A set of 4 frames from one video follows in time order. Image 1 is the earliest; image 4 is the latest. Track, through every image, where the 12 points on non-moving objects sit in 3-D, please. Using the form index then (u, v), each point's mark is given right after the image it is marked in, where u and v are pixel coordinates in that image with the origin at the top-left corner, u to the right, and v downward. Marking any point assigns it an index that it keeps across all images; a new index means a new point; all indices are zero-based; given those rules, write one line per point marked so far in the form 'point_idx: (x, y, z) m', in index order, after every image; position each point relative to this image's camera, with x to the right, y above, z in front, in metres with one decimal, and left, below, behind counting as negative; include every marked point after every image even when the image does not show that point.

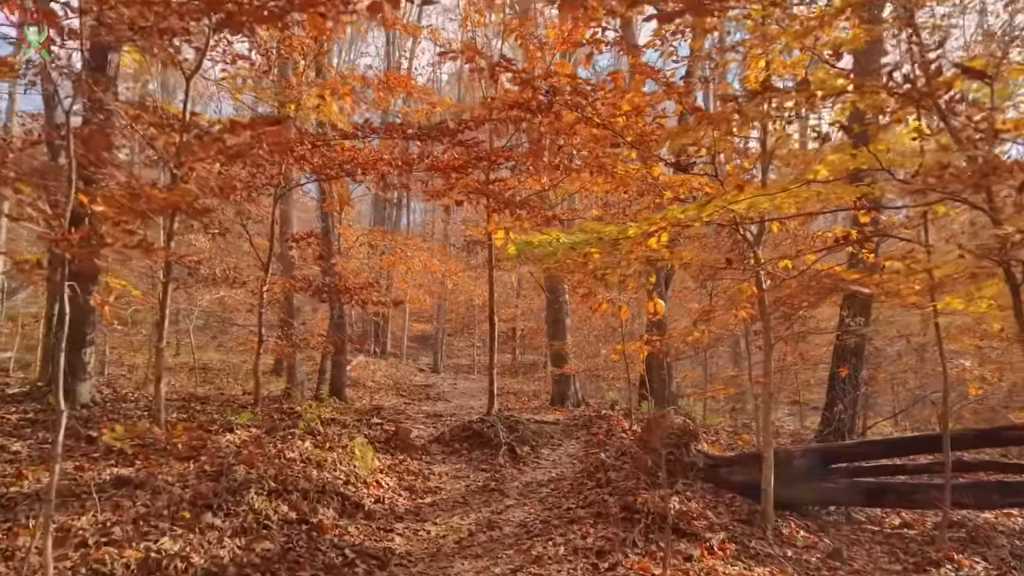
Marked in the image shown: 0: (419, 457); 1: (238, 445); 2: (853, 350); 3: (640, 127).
0: (-1.4, -2.5, +8.9) m
1: (-3.2, -1.8, +7.1) m
2: (+6.1, -1.1, +10.9) m
3: (+1.5, +1.9, +7.1) m
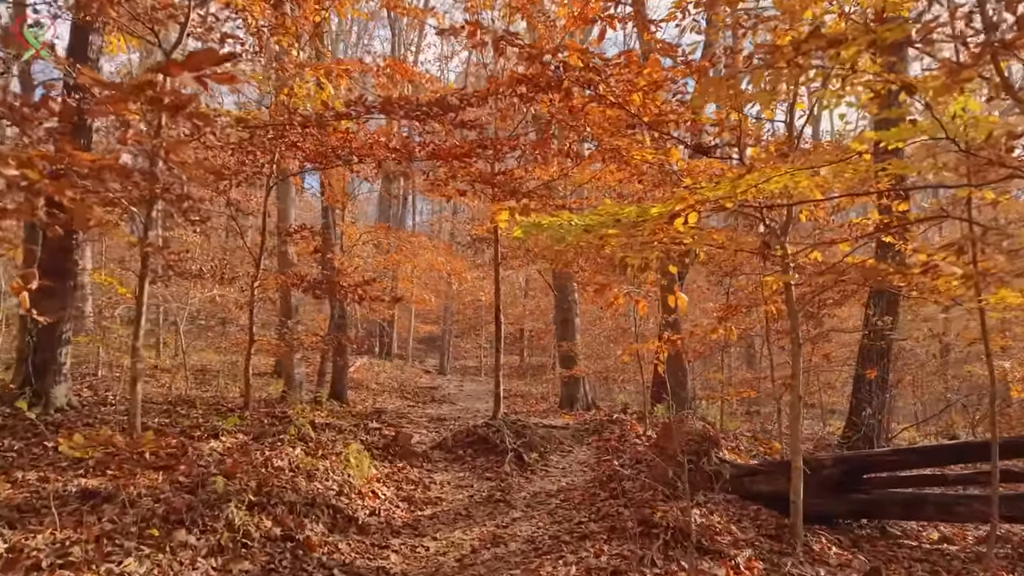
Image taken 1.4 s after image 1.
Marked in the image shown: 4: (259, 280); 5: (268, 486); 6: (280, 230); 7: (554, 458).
0: (-1.3, -2.4, +8.4) m
1: (-3.1, -1.8, +6.5) m
2: (+6.2, -1.1, +10.3) m
3: (+1.6, +1.9, +6.5) m
4: (-3.7, +0.1, +8.9) m
5: (-2.4, -2.0, +6.0) m
6: (-3.5, +0.9, +9.3) m
7: (+0.6, -2.6, +9.2) m
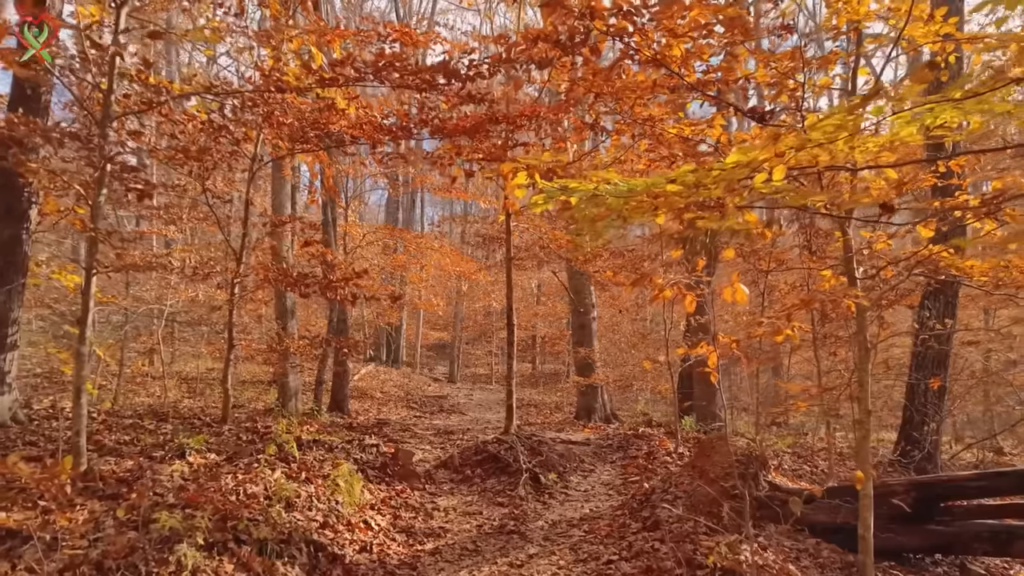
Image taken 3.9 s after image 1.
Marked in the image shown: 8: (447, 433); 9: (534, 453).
0: (-1.1, -2.4, +7.3) m
1: (-3.0, -1.7, +5.5) m
2: (+6.5, -1.1, +9.1) m
3: (+1.7, +2.0, +5.4) m
4: (-3.5, +0.1, +7.9) m
5: (-2.3, -1.9, +5.0) m
6: (-3.3, +0.9, +8.4) m
7: (+0.8, -2.5, +8.1) m
8: (-1.2, -2.6, +10.8) m
9: (+0.3, -2.3, +8.3) m
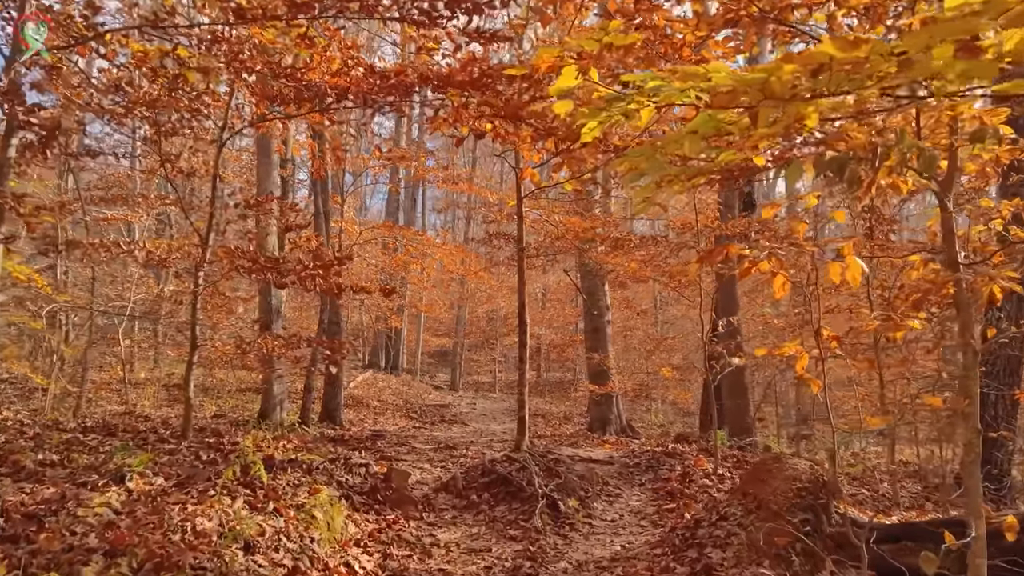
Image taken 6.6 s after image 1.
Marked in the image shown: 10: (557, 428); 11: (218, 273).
0: (-0.9, -2.3, +6.1) m
1: (-2.8, -1.6, +4.3) m
2: (+6.6, -1.0, +7.9) m
3: (+1.9, +2.1, +4.3) m
4: (-3.4, +0.2, +6.8) m
5: (-2.1, -1.8, +3.8) m
6: (-3.2, +1.0, +7.2) m
7: (+1.0, -2.5, +6.9) m
8: (-1.0, -2.5, +9.6) m
9: (+0.5, -2.2, +7.1) m
10: (+1.0, -3.1, +13.6) m
11: (-3.4, +0.2, +7.2) m
